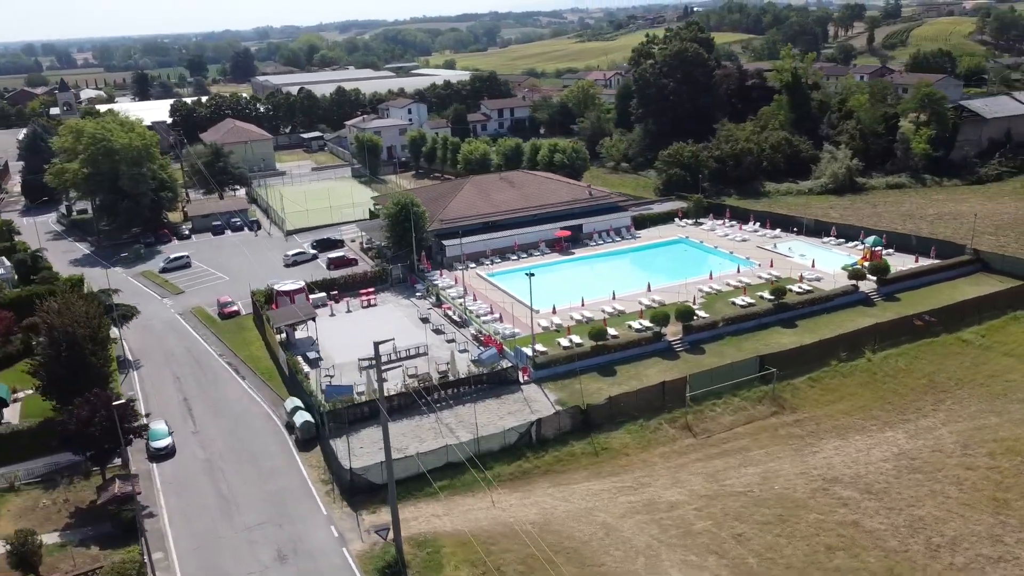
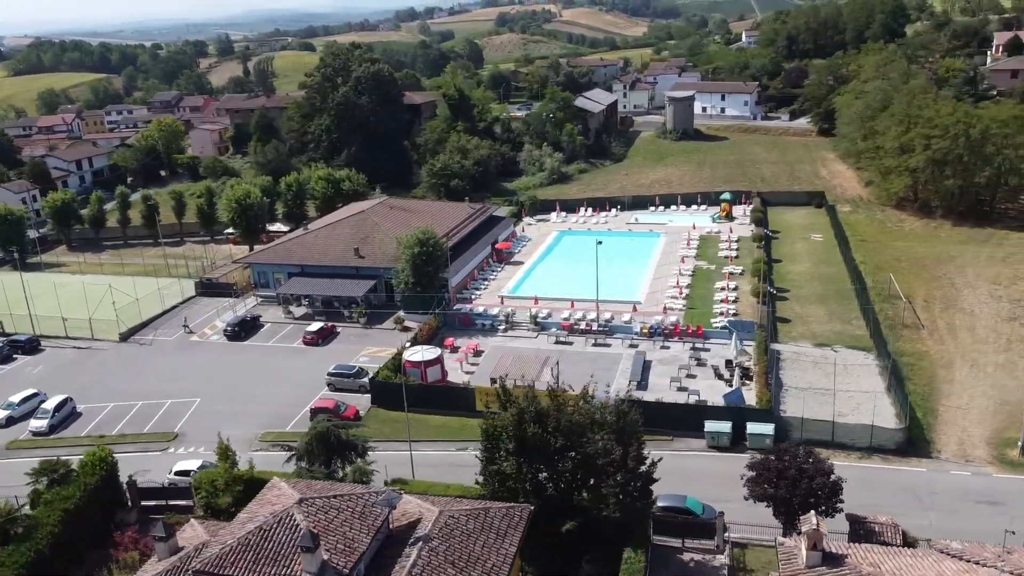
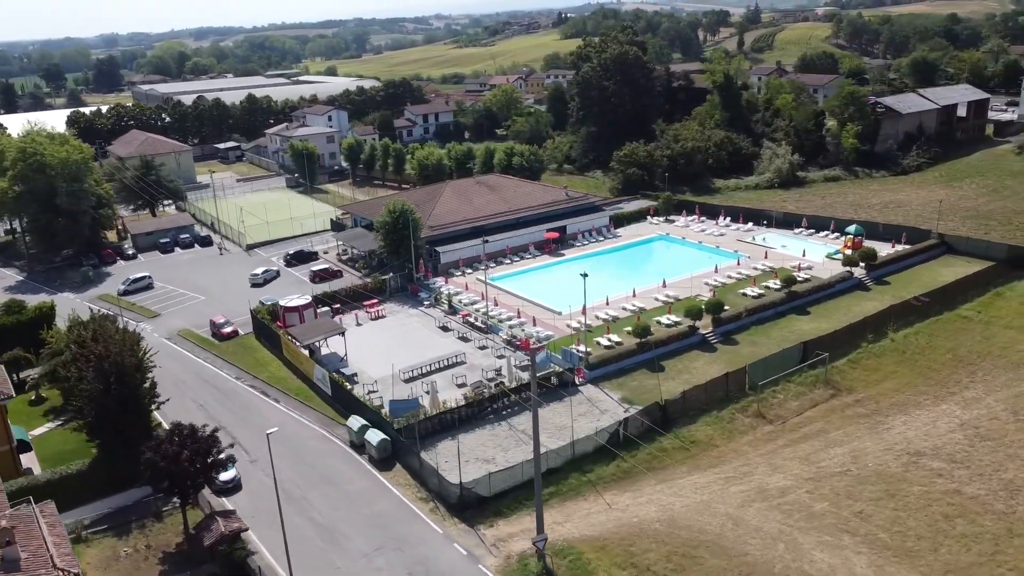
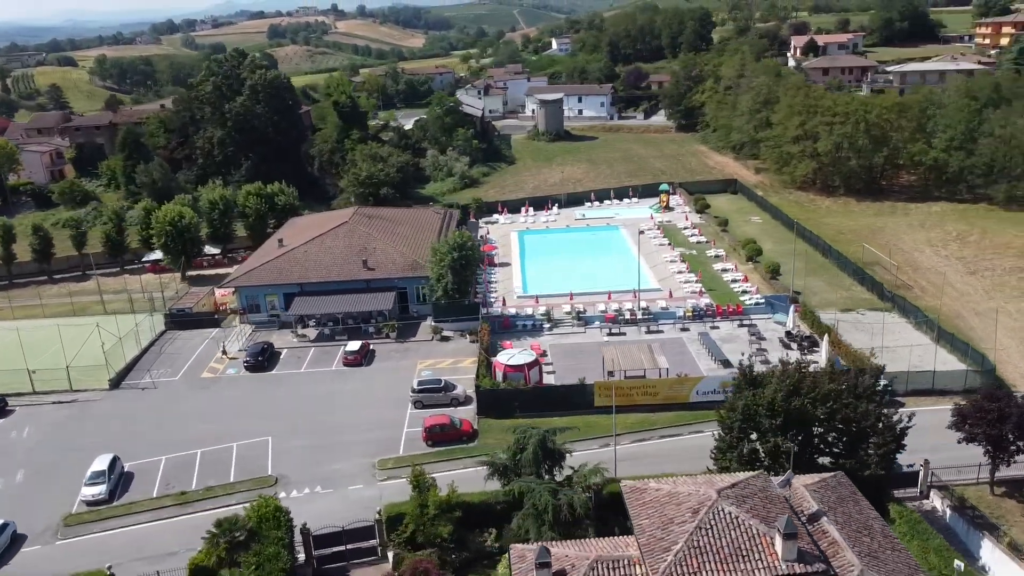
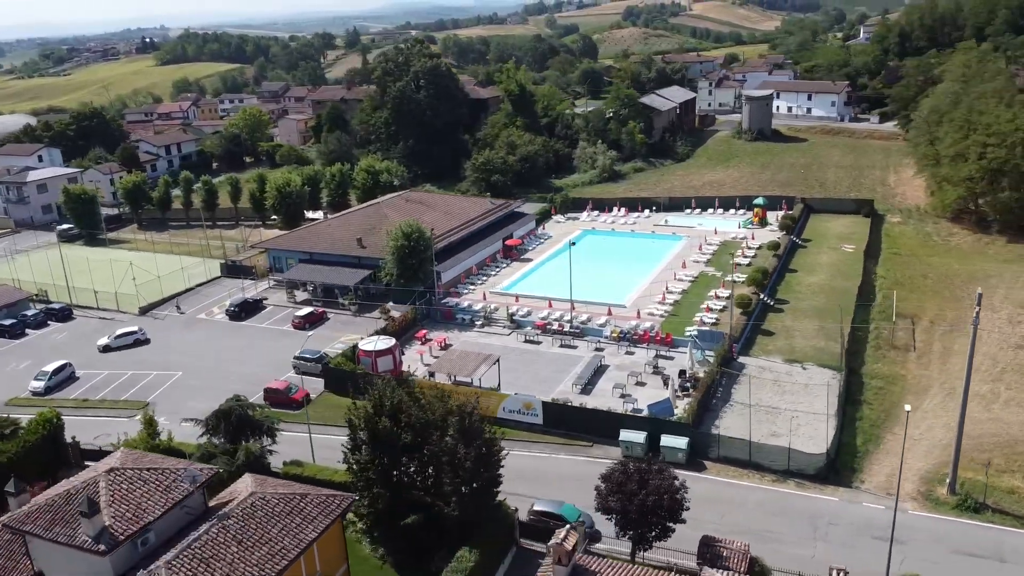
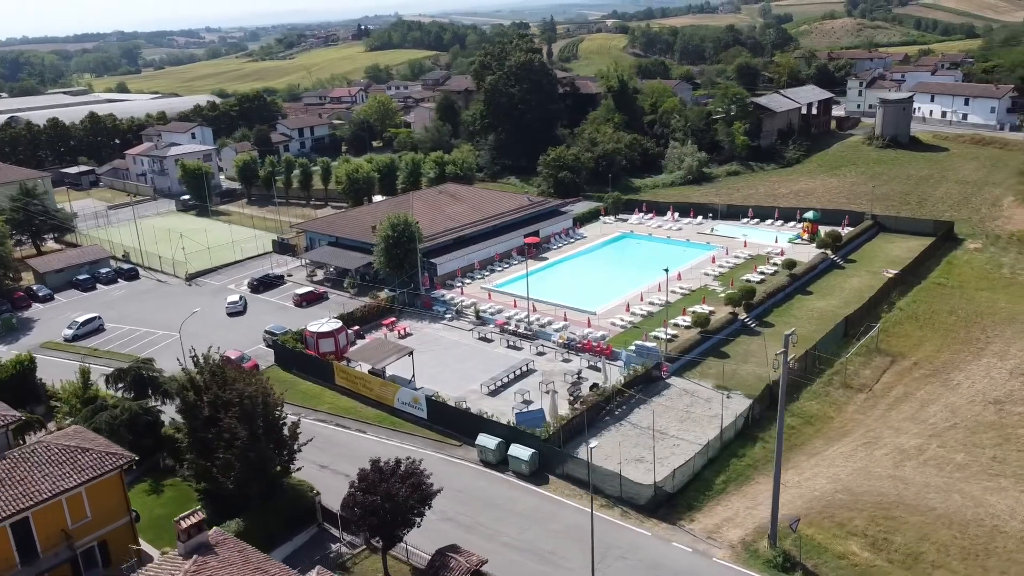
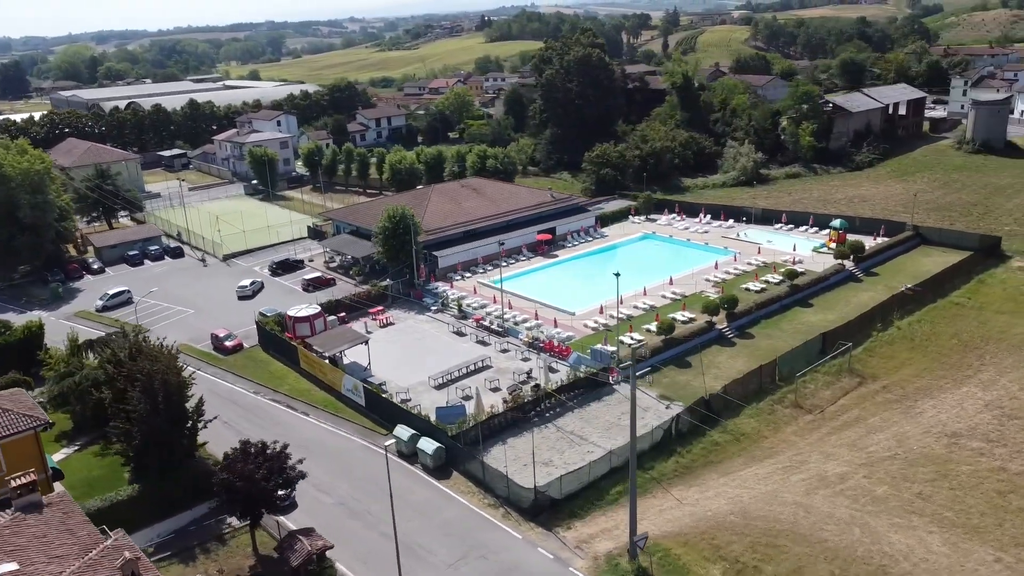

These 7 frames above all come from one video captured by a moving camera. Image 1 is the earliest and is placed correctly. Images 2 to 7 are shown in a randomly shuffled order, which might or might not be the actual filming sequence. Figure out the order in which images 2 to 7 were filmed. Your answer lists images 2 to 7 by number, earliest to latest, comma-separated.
3, 7, 6, 5, 2, 4
